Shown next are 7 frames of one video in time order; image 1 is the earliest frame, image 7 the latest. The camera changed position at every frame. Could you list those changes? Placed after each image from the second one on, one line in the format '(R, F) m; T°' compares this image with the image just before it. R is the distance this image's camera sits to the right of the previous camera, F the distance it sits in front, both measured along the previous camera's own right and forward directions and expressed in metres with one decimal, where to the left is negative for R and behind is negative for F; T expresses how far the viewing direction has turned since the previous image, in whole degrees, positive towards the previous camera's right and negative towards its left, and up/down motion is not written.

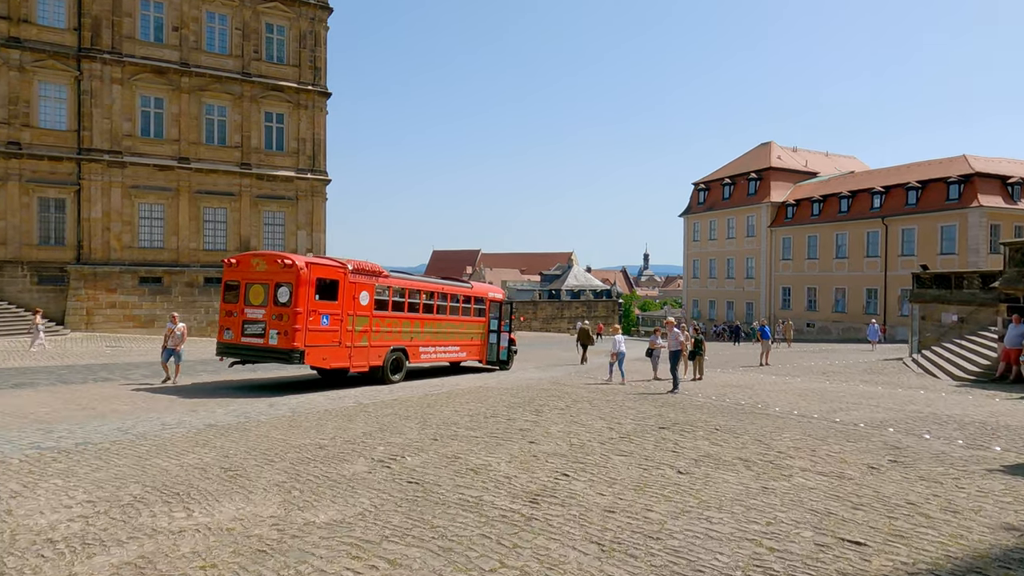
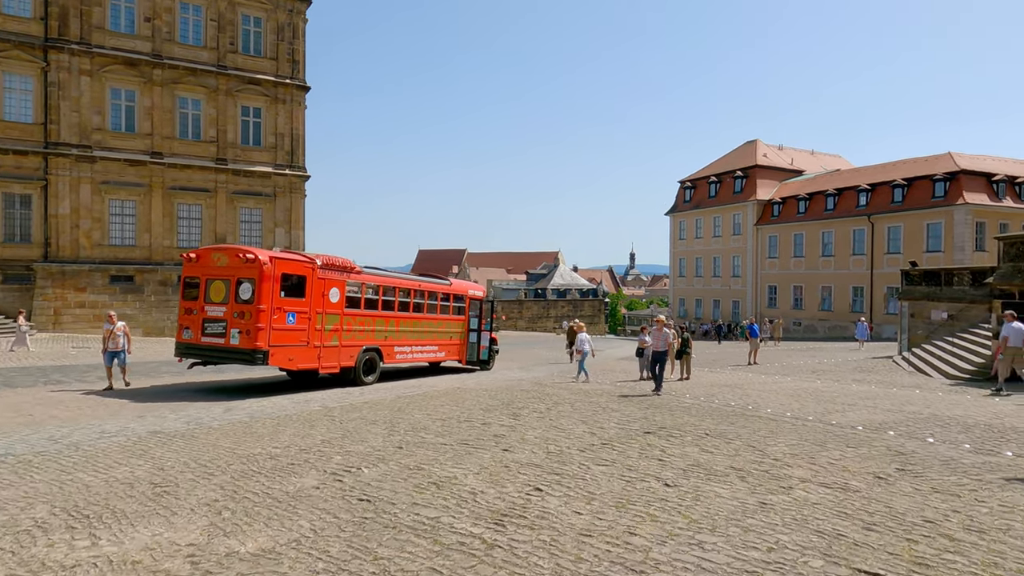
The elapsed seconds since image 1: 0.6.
(+0.2, +0.9) m; +1°
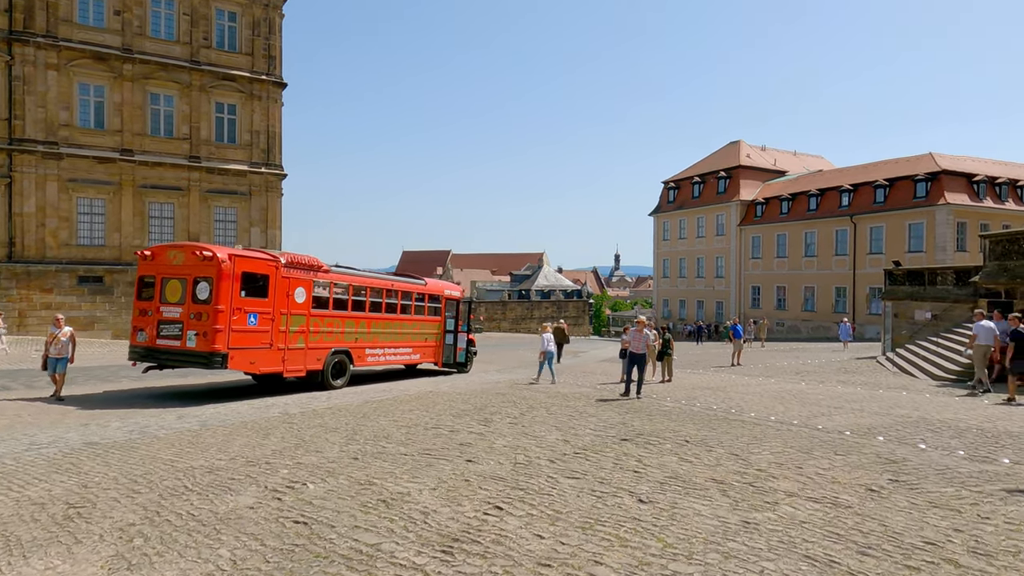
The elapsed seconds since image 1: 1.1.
(+0.3, +0.7) m; +1°
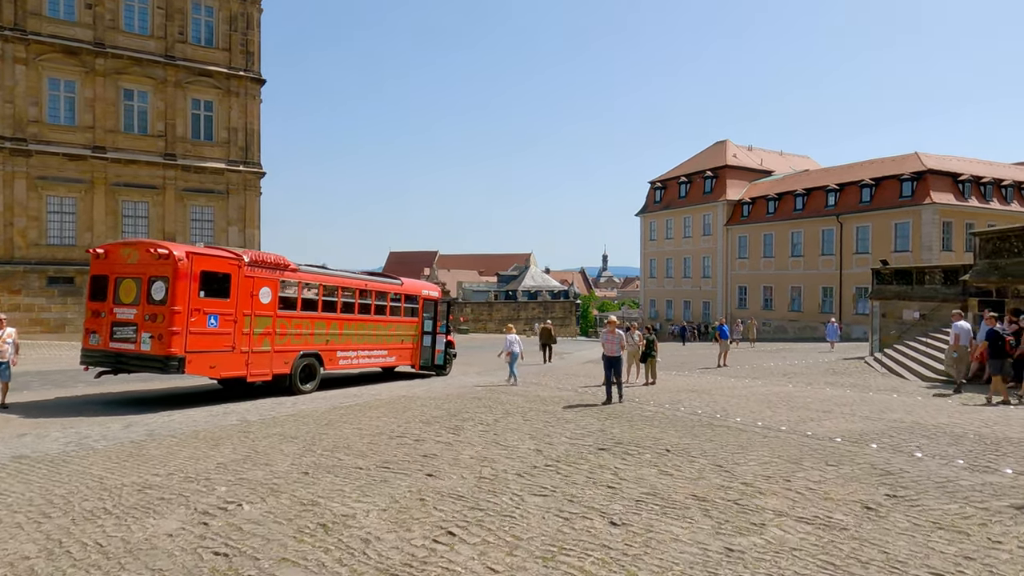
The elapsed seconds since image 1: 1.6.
(+0.3, +0.7) m; +1°
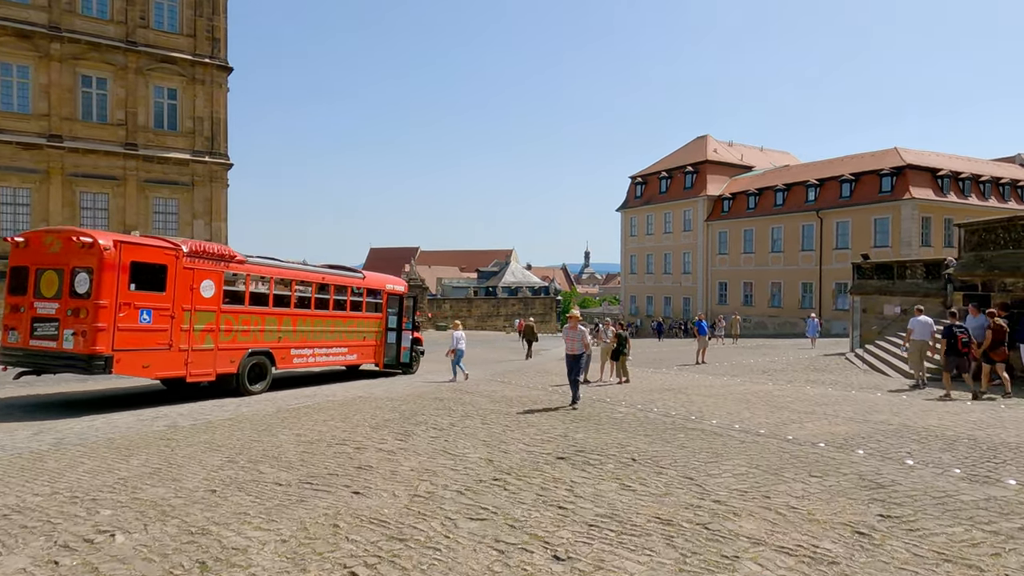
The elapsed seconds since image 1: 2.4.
(+0.4, +1.0) m; +1°
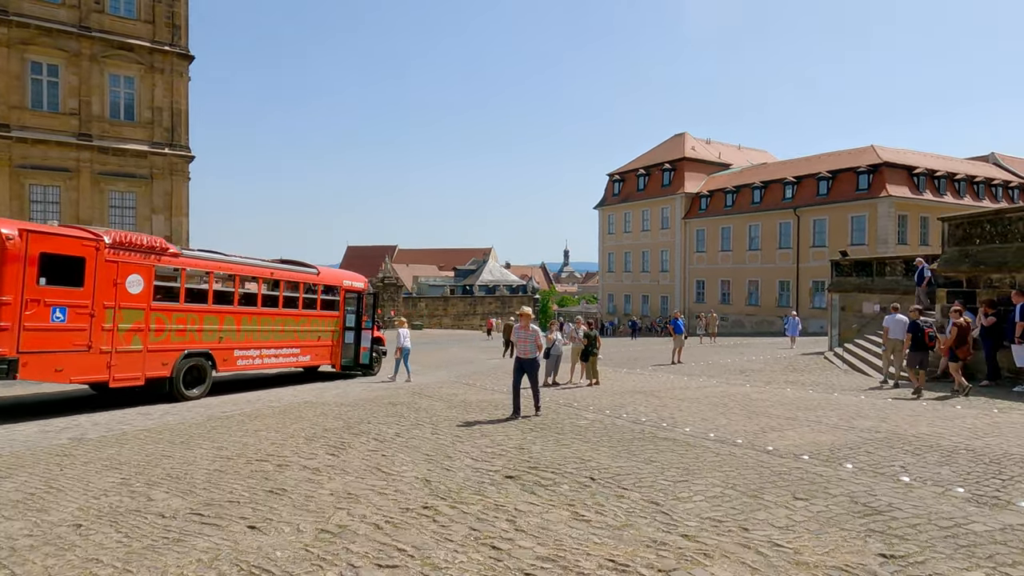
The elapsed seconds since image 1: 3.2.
(+0.4, +1.1) m; +2°
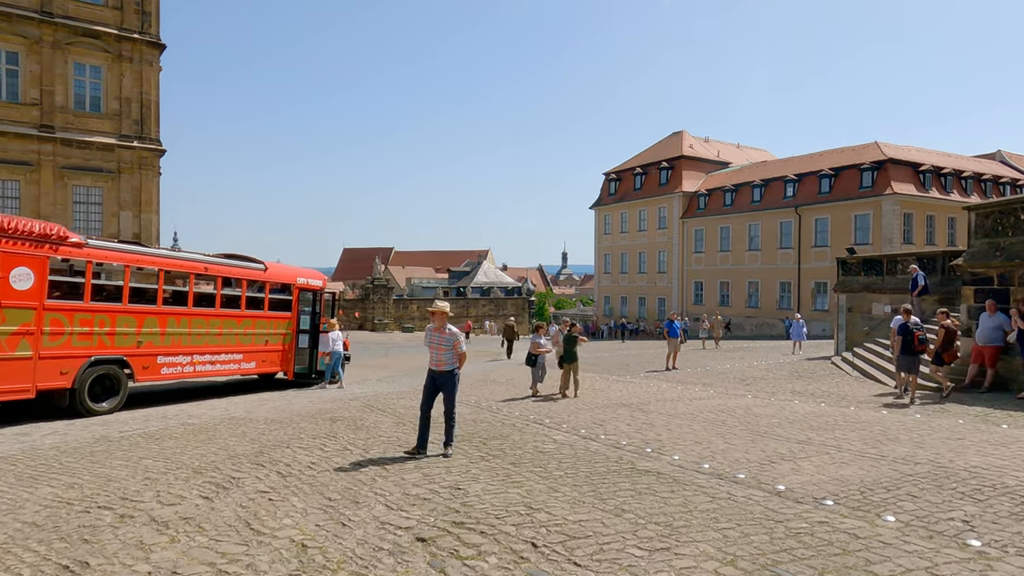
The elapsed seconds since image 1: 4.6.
(+0.7, +2.0) m; 0°
